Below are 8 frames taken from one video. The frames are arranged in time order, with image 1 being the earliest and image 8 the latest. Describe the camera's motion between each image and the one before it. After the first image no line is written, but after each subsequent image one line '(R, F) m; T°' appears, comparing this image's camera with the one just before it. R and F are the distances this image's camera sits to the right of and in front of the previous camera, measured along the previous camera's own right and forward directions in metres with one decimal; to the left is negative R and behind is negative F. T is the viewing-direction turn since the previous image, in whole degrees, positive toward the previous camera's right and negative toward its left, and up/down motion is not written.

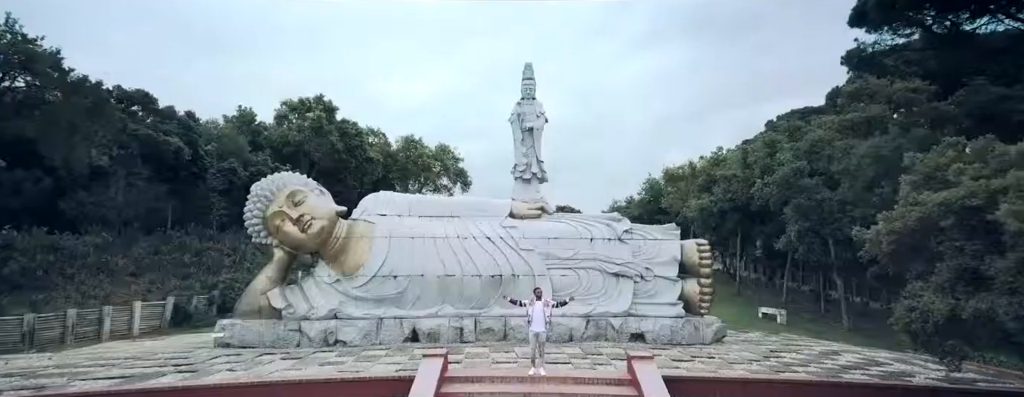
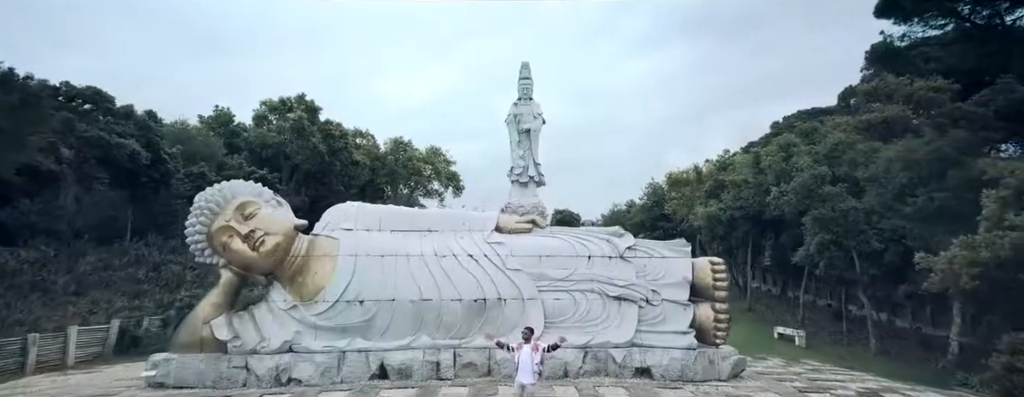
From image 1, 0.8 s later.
(+0.2, +1.2) m; 0°
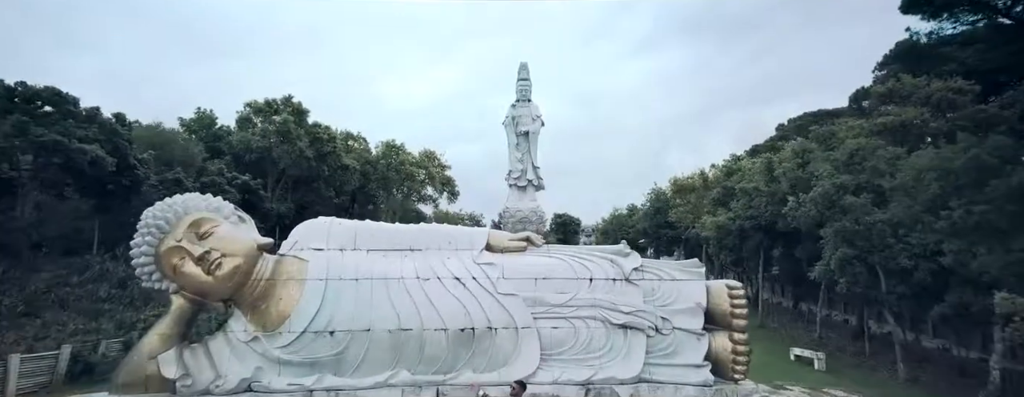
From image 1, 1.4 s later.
(+0.1, +0.9) m; 0°
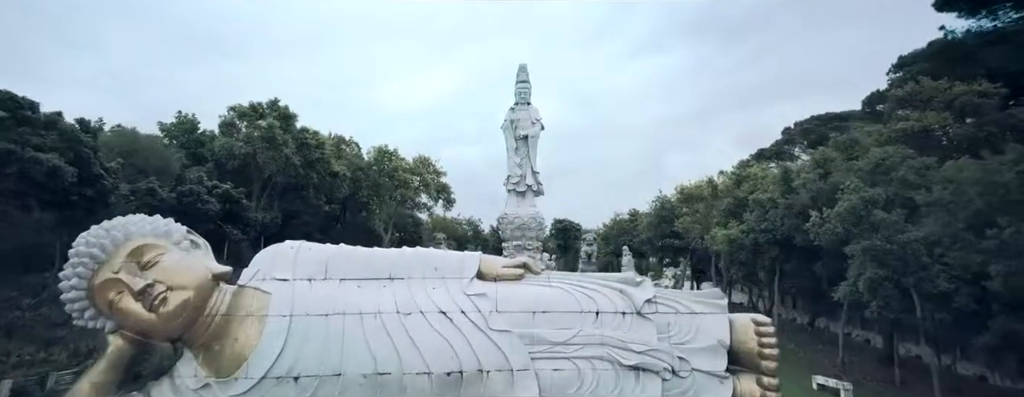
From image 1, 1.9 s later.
(+0.1, +0.9) m; 0°
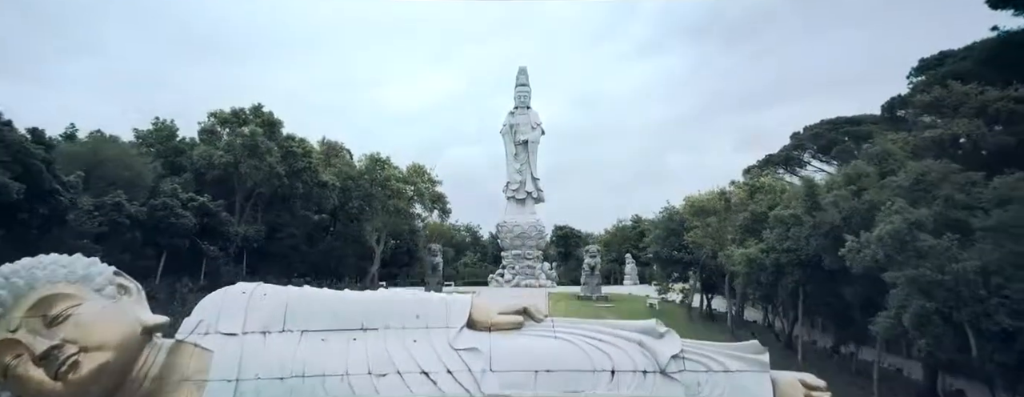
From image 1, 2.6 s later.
(0.0, +1.1) m; 0°
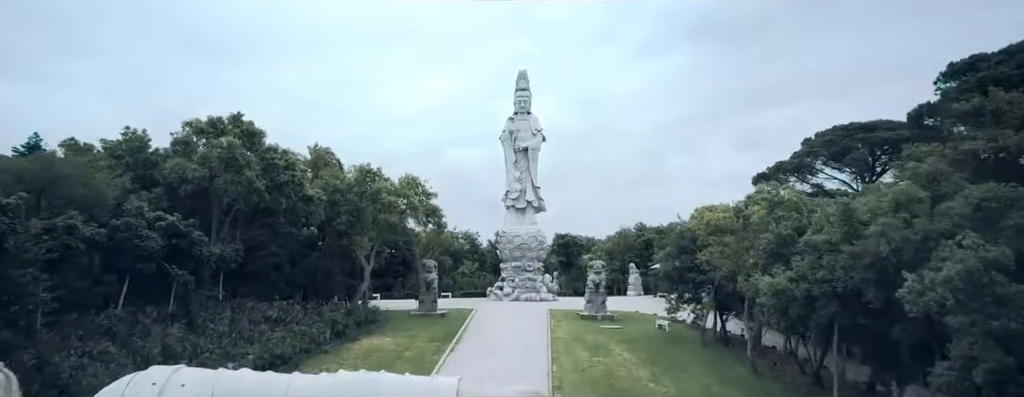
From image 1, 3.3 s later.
(0.0, +1.3) m; 0°
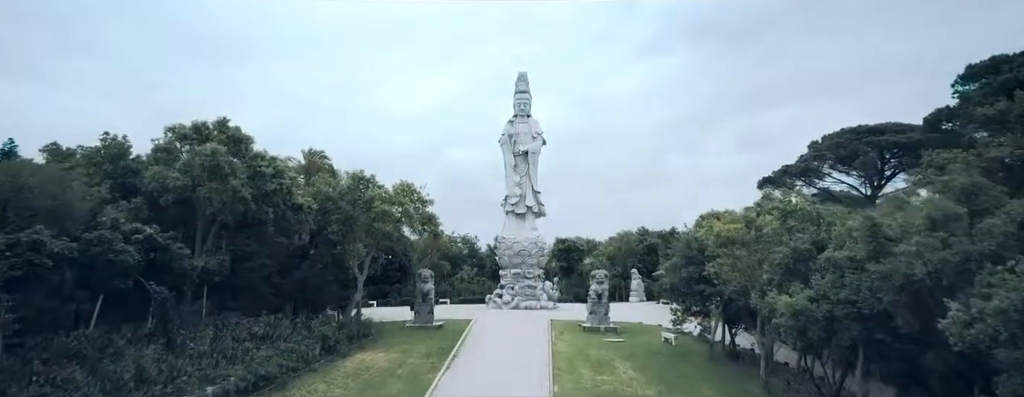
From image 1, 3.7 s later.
(0.0, +0.7) m; 0°
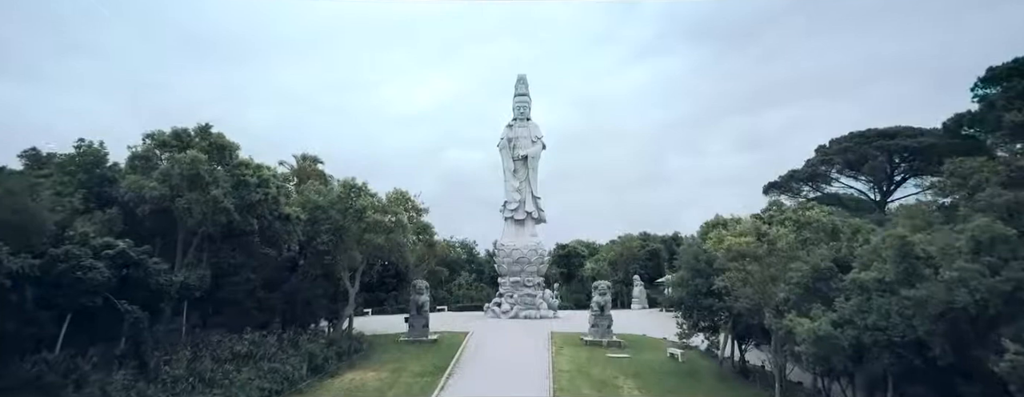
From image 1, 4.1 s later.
(0.0, +0.8) m; 0°
